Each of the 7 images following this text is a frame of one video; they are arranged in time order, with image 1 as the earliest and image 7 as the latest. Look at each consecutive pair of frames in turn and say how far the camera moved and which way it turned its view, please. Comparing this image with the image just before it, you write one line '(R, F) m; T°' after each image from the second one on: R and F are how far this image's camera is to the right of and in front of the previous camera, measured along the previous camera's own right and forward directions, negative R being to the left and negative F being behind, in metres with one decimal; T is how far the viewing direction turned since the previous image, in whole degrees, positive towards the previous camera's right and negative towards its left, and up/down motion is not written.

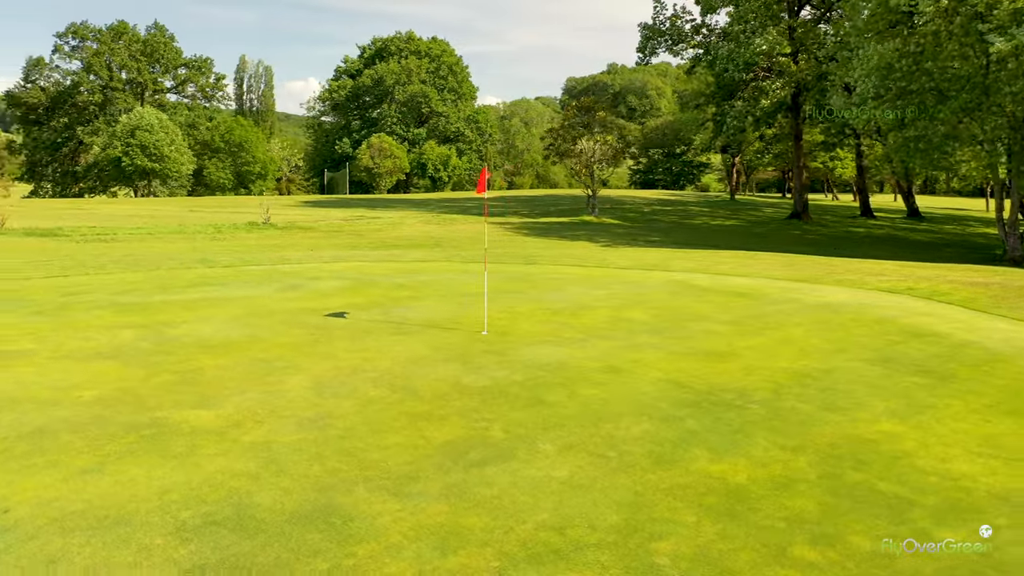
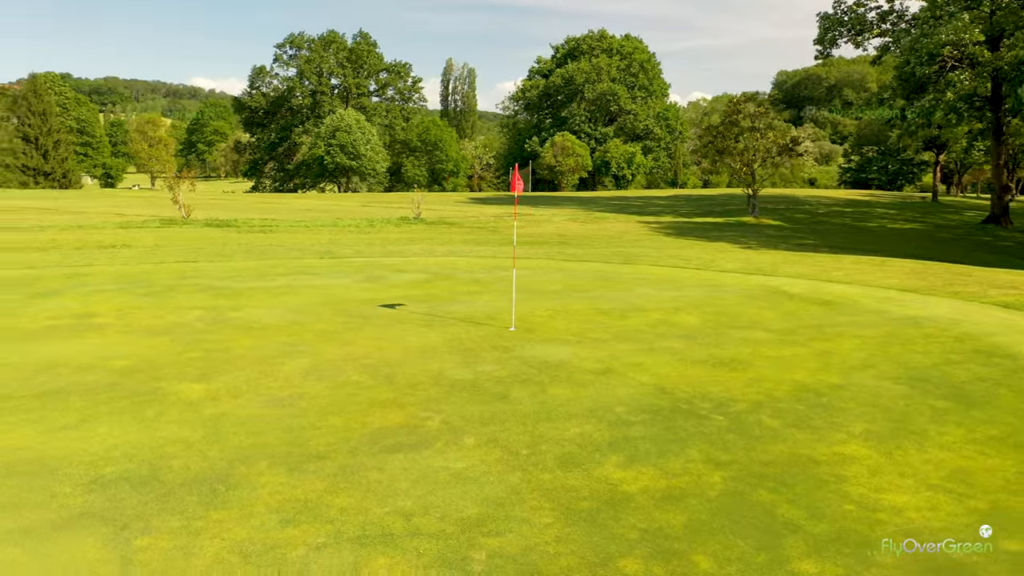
(+2.2, +0.1) m; -14°
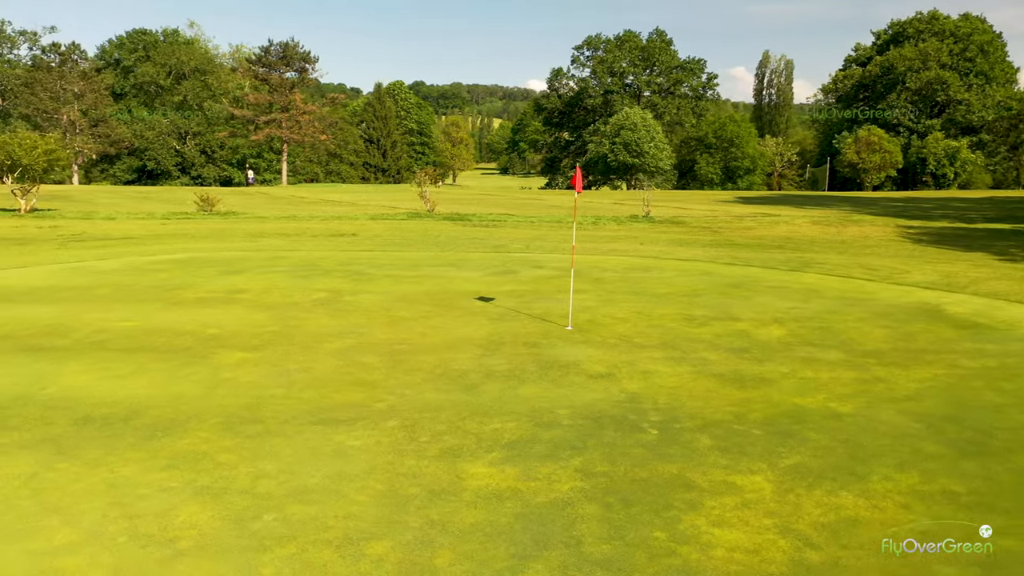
(+3.2, +0.4) m; -22°
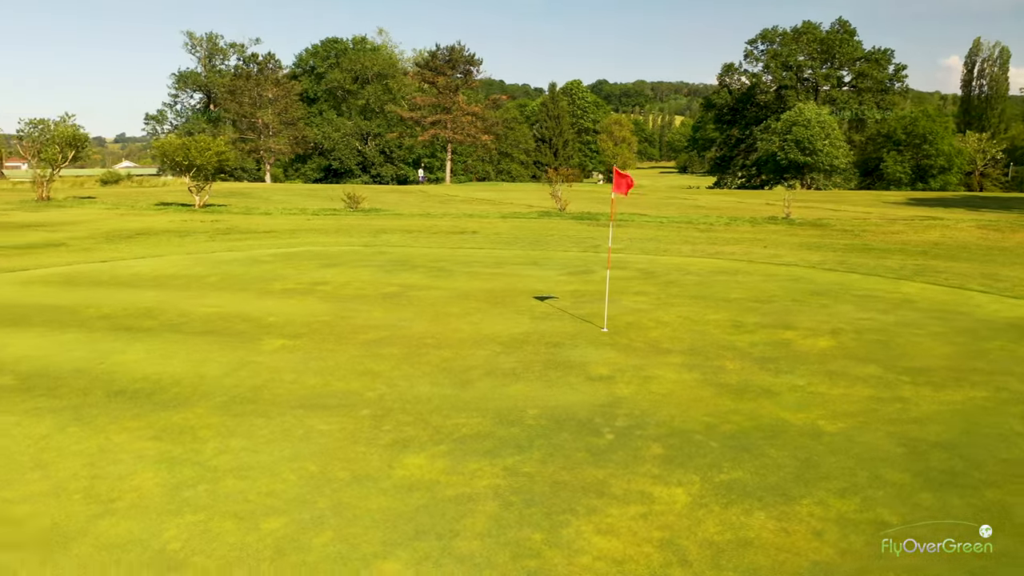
(+1.8, +0.1) m; -12°
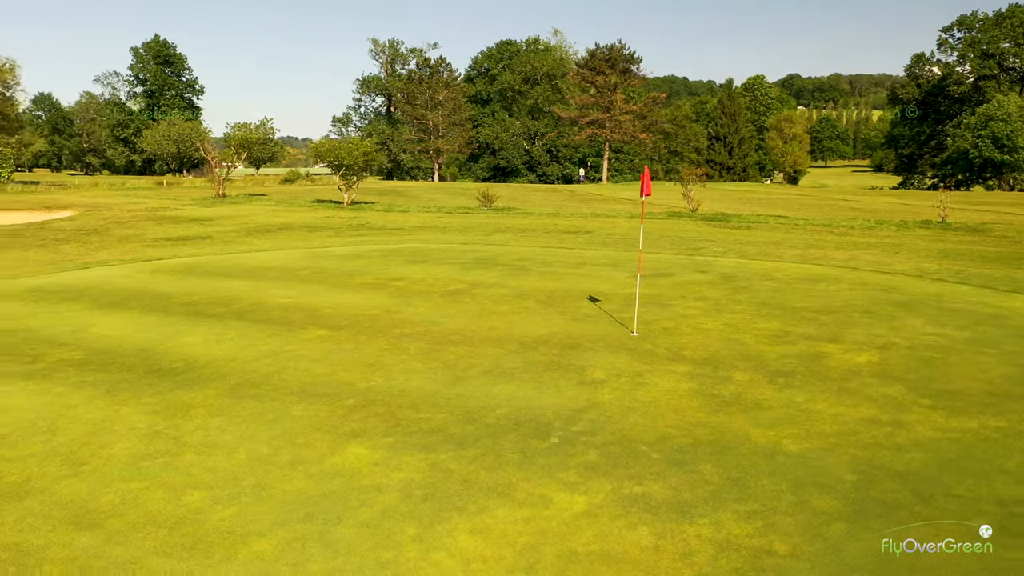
(+1.9, +0.1) m; -12°
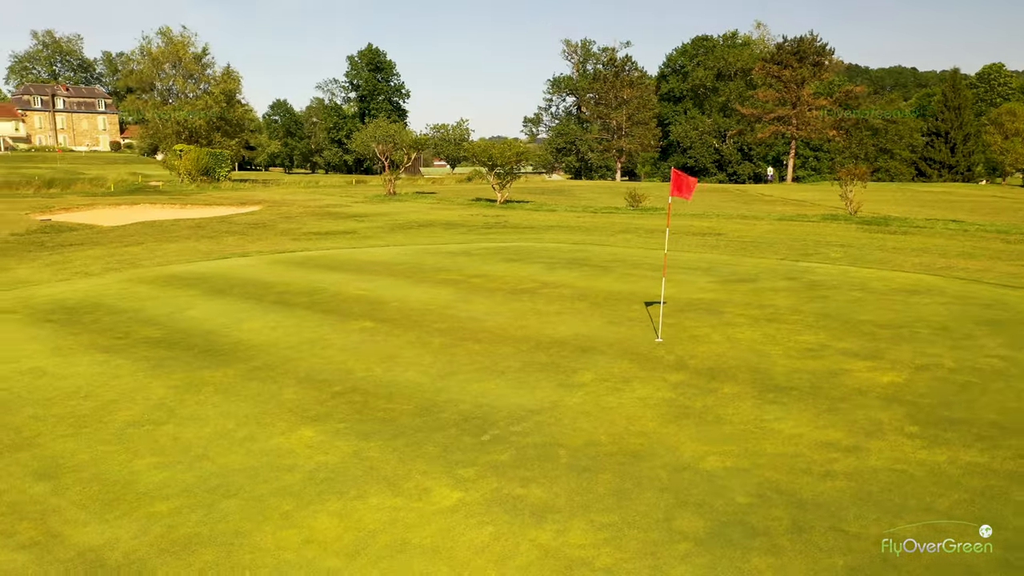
(+2.2, +0.1) m; -14°
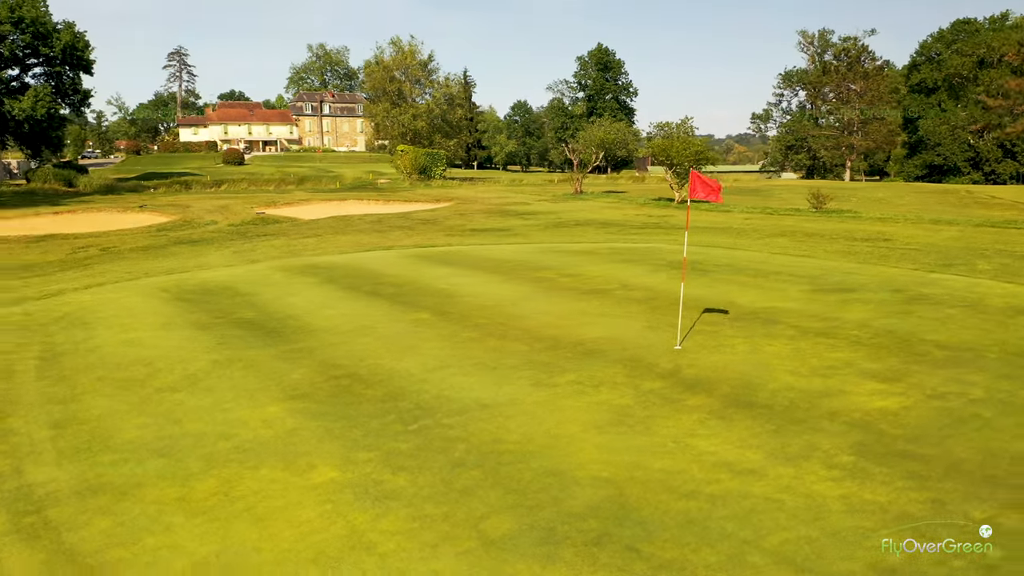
(+2.6, +0.2) m; -16°
